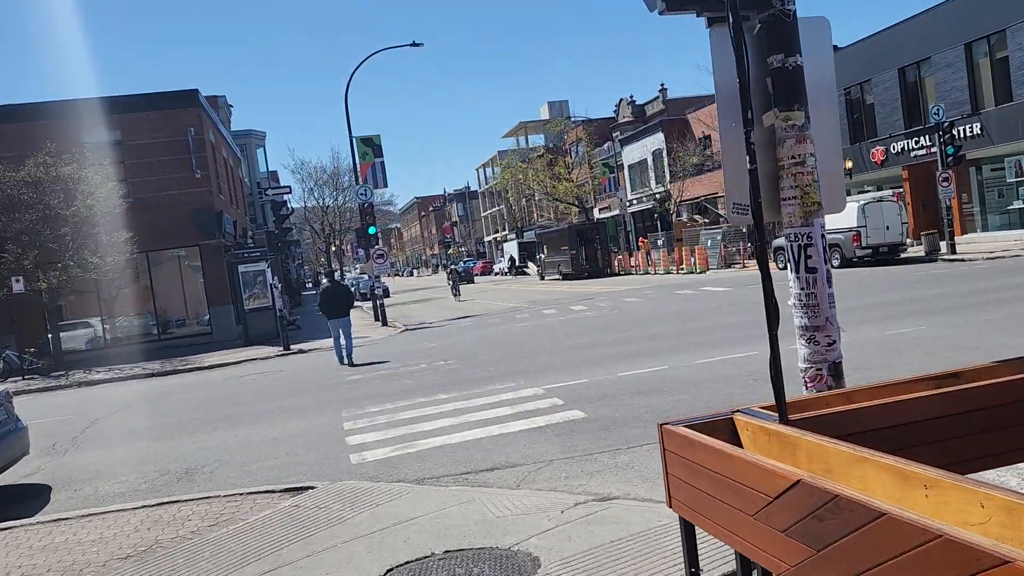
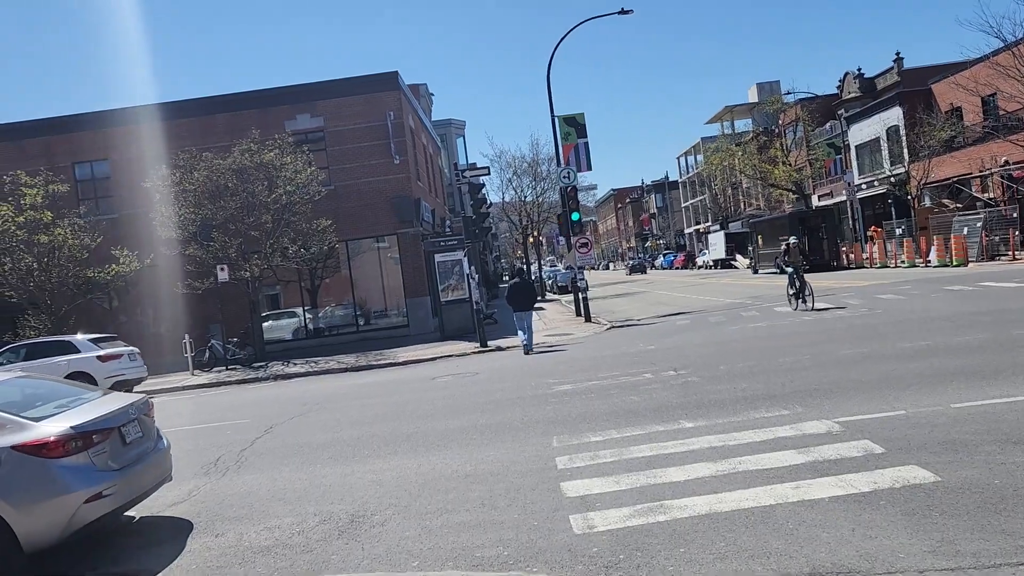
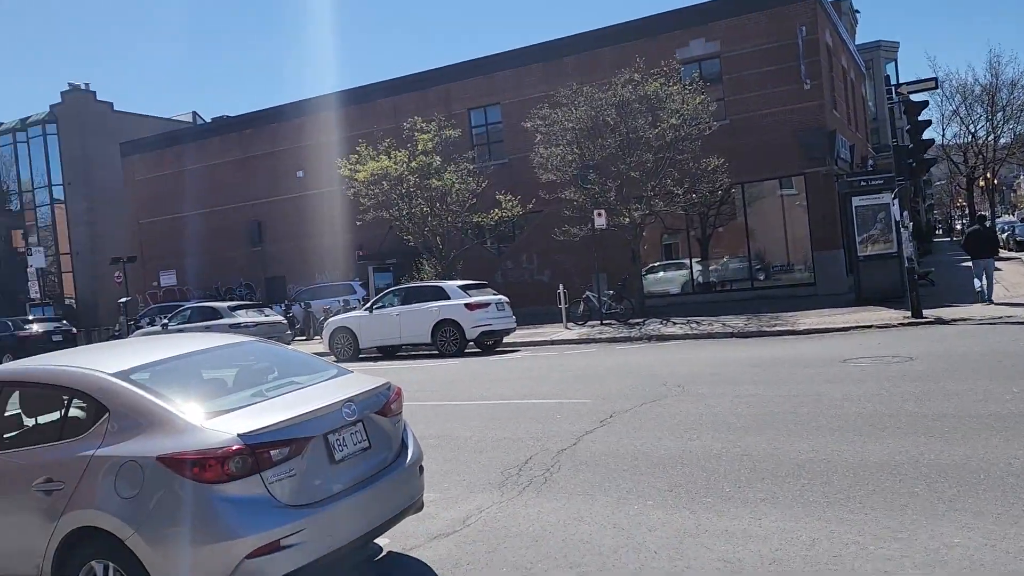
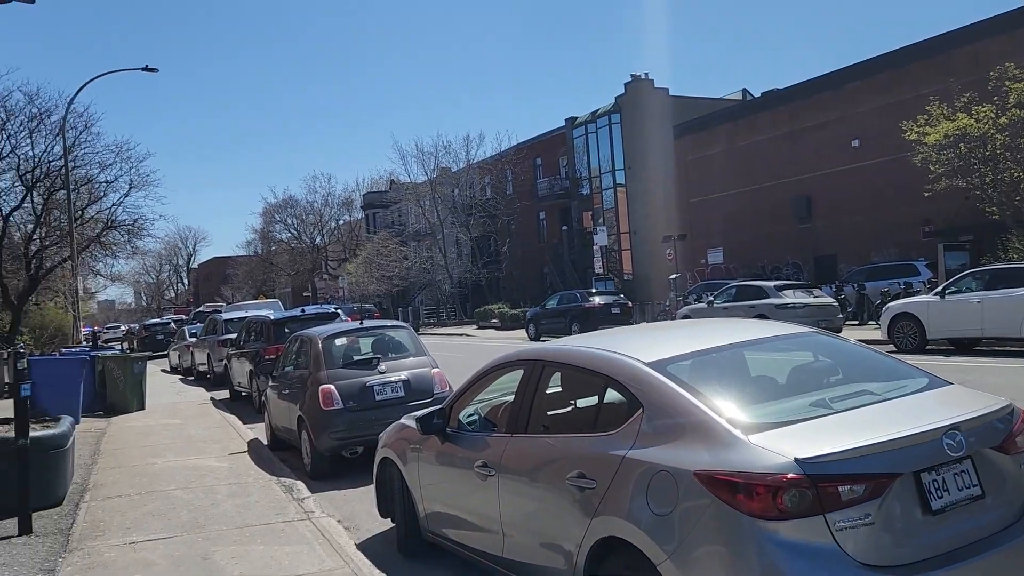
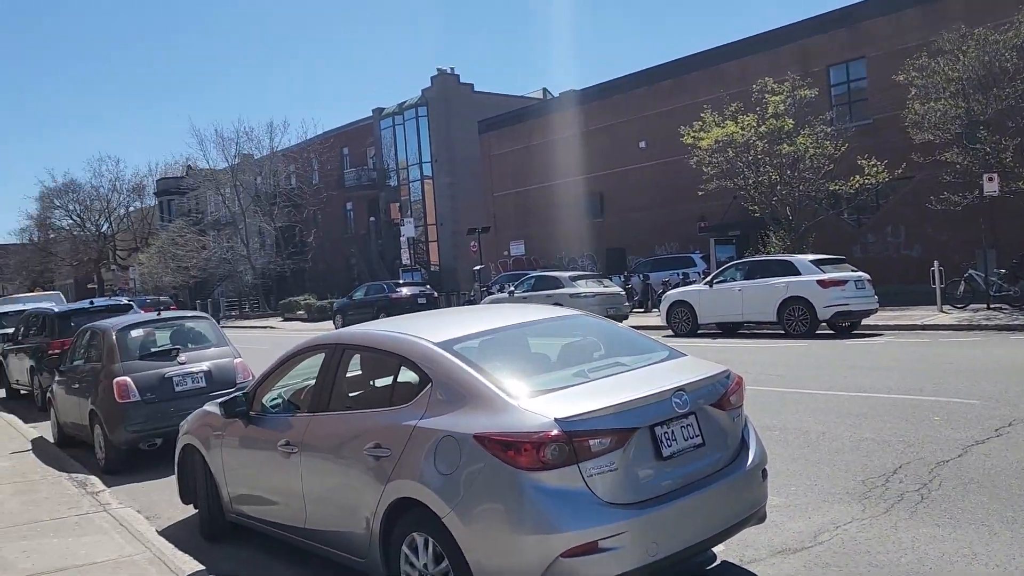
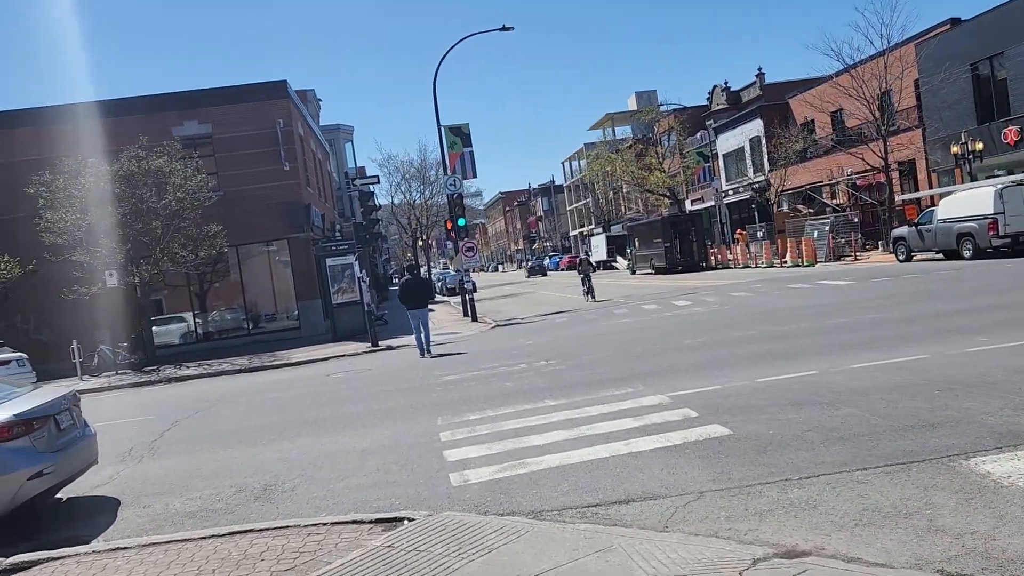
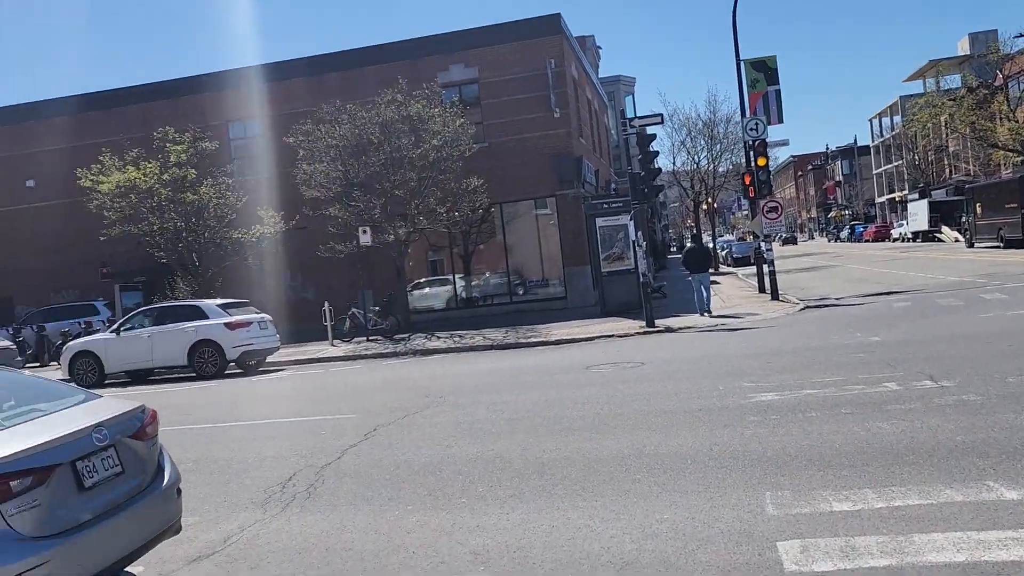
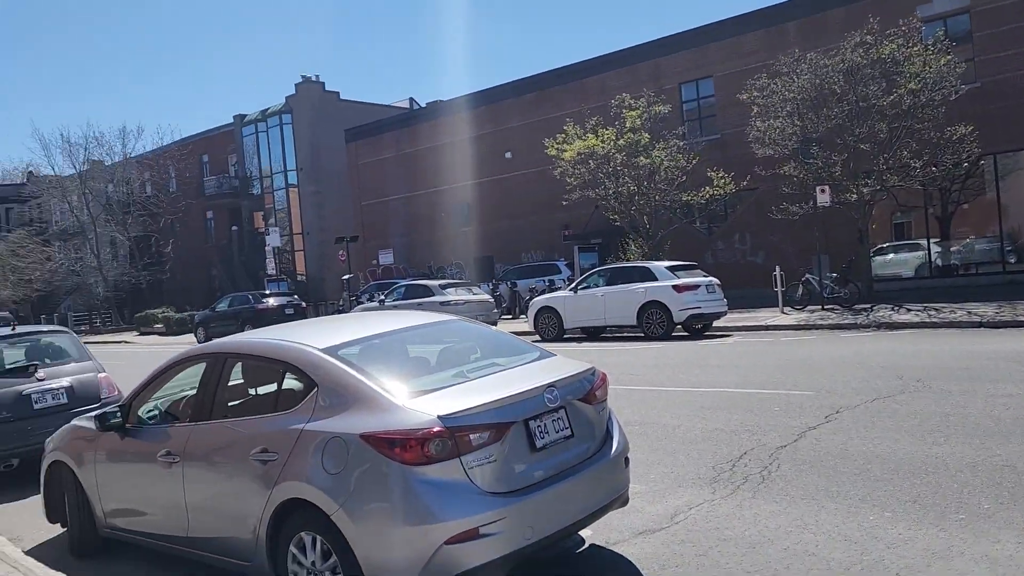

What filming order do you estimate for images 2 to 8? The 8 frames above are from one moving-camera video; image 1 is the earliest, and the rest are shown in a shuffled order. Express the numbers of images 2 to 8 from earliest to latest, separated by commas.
6, 2, 7, 3, 8, 5, 4
